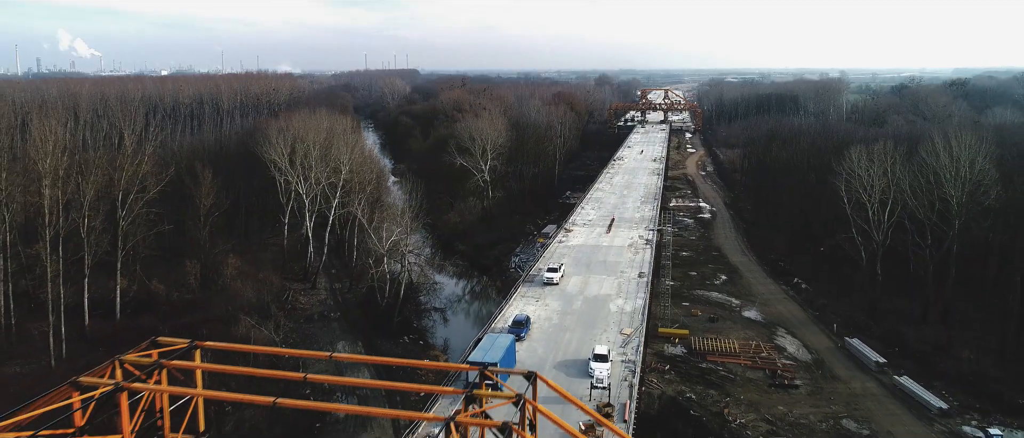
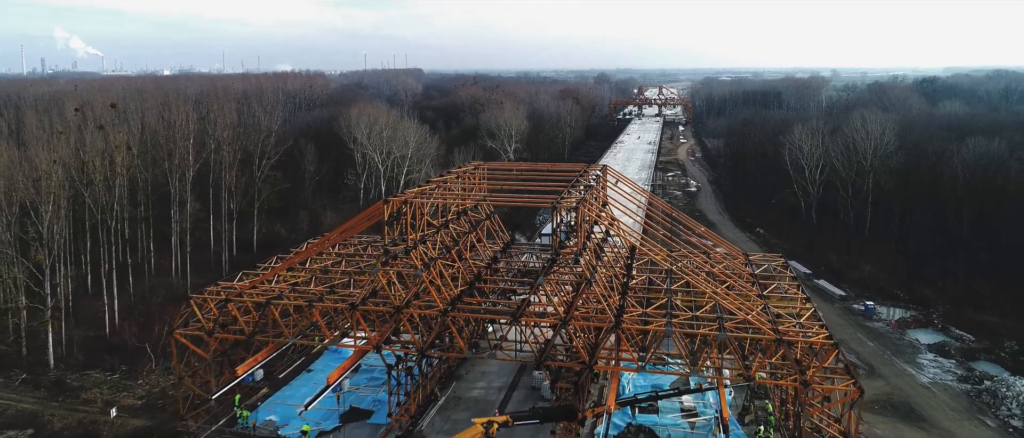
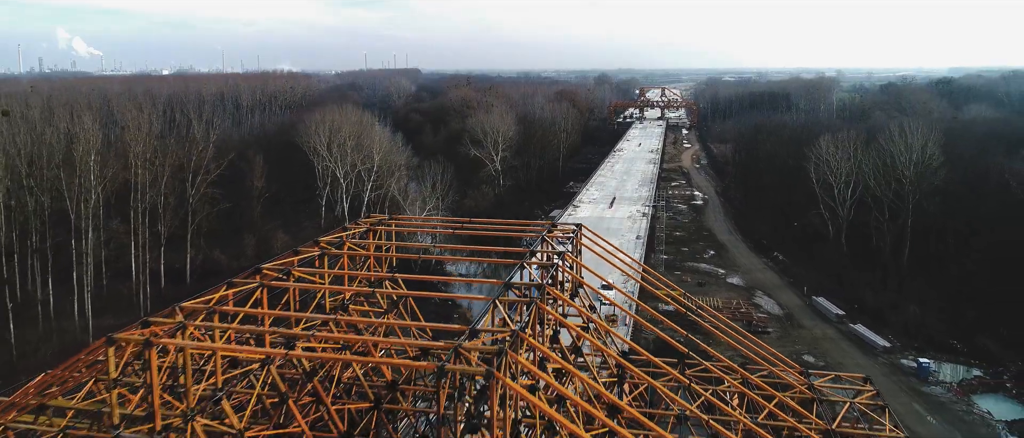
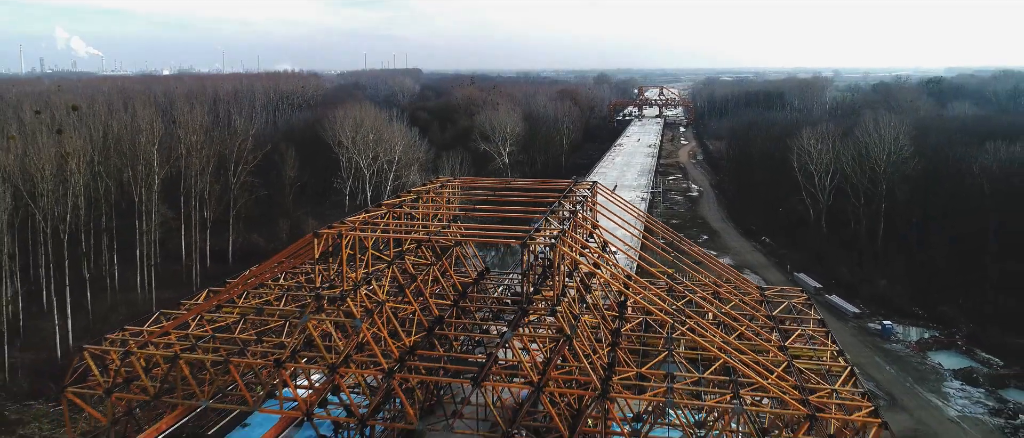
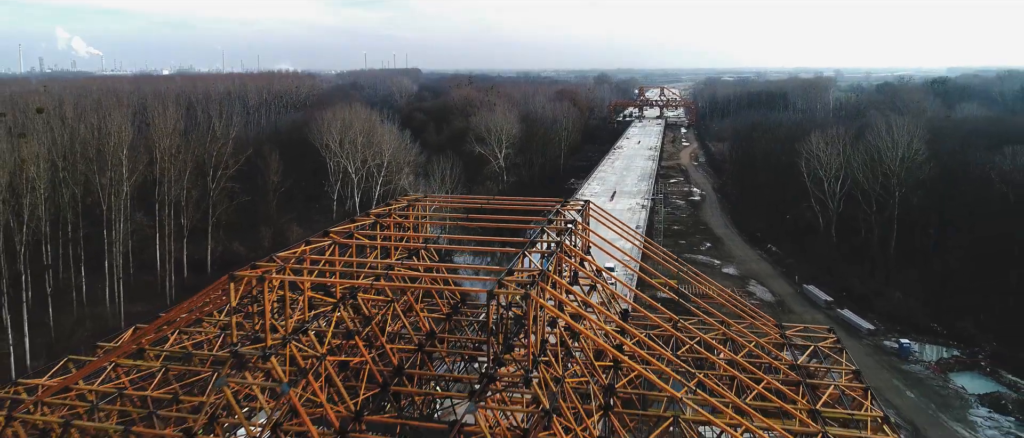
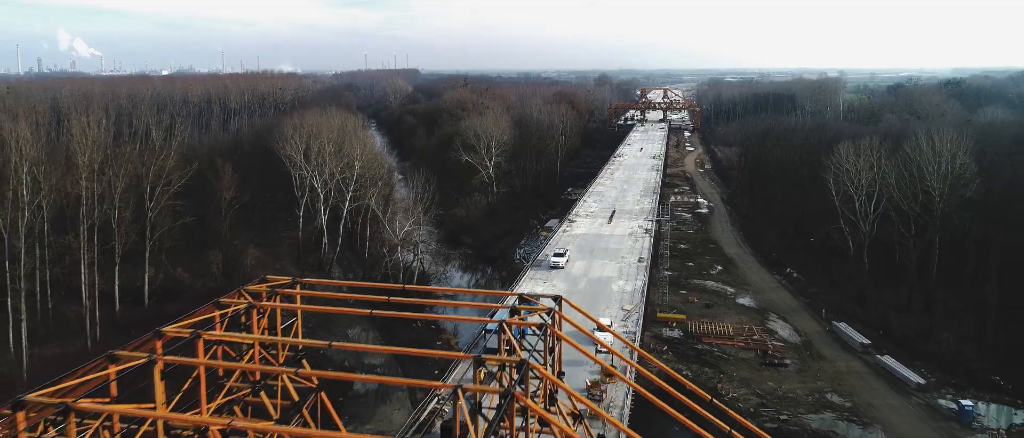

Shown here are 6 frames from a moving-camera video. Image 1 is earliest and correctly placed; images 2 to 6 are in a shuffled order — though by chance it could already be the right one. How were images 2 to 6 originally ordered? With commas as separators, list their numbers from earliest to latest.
6, 3, 5, 4, 2
